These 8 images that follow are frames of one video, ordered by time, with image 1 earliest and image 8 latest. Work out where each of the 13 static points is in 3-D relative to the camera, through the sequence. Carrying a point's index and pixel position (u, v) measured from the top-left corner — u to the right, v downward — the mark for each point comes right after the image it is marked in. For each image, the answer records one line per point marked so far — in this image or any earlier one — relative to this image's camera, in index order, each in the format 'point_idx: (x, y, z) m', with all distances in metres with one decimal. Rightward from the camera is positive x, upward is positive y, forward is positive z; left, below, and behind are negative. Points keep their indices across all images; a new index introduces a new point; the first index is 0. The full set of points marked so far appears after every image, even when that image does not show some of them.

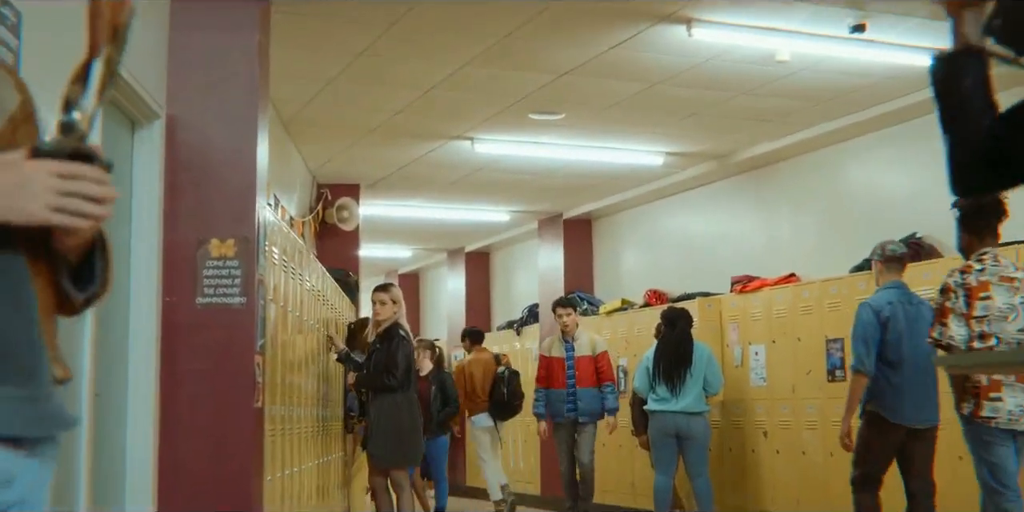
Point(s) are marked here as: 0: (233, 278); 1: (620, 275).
0: (-0.9, -0.1, +4.3) m
1: (+0.9, -0.1, +11.1) m
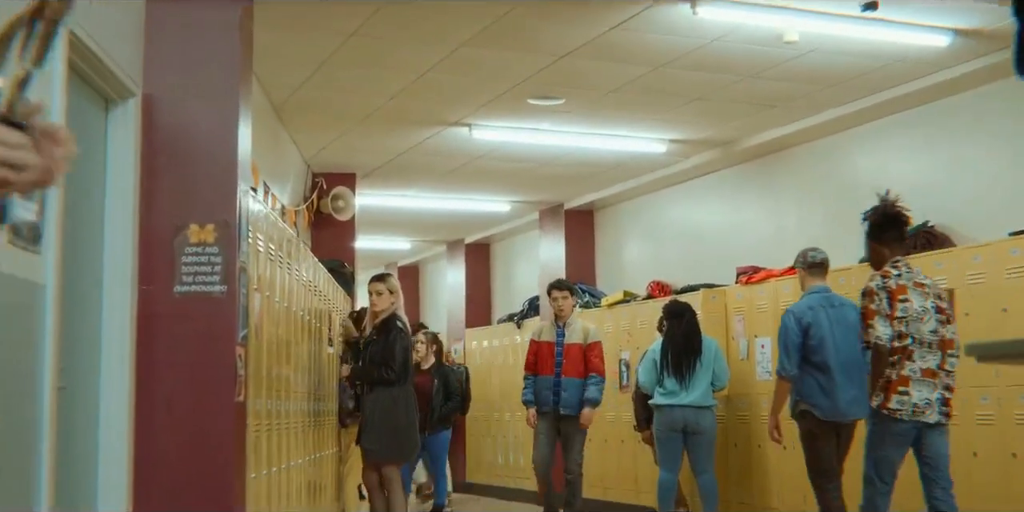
0: (-0.9, 0.0, +4.1) m
1: (+0.9, -0.1, +10.9) m
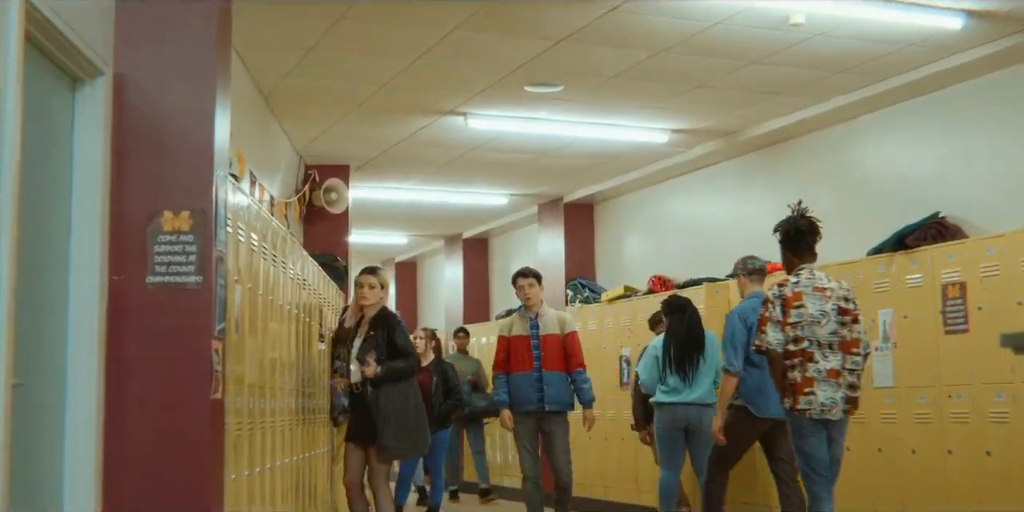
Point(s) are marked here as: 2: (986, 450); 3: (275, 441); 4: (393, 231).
0: (-0.9, 0.0, +3.8) m
1: (+0.9, 0.0, +10.6) m
2: (+2.0, -0.8, +5.9) m
3: (-0.9, -0.7, +5.6) m
4: (-1.1, +0.2, +12.7) m
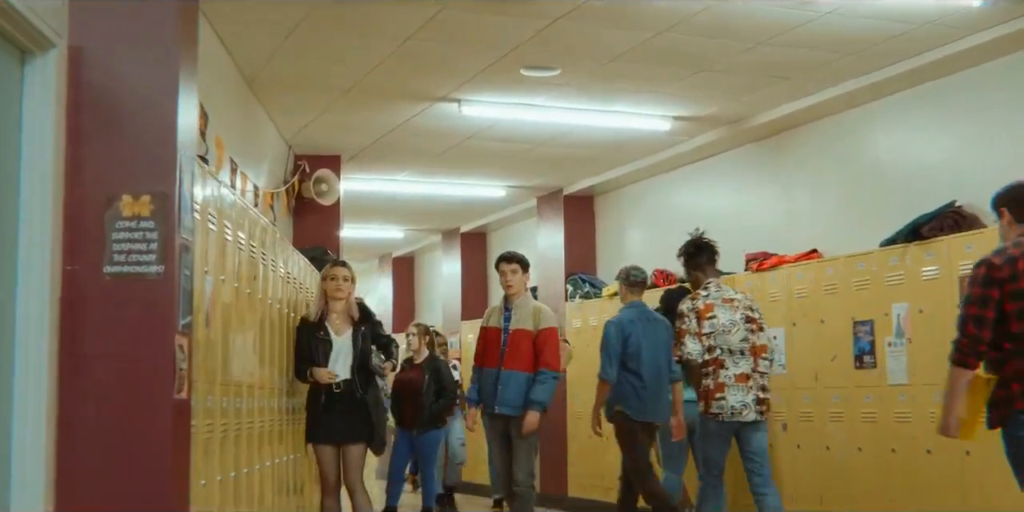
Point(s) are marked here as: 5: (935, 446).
0: (-0.9, 0.0, +3.5) m
1: (+0.8, 0.0, +10.3) m
2: (+2.0, -0.8, +5.6) m
3: (-1.0, -0.7, +5.3) m
4: (-1.1, +0.3, +12.4) m
5: (+1.8, -0.8, +6.0) m
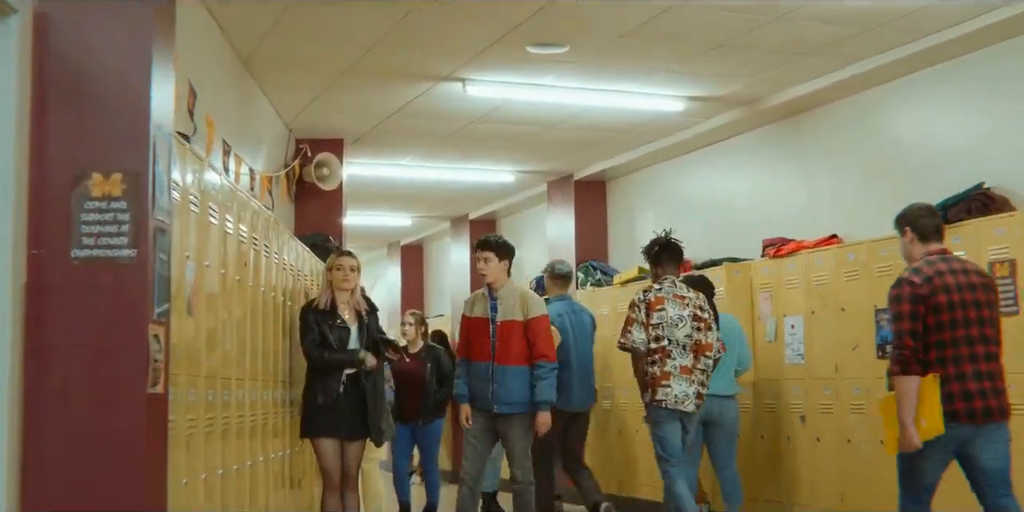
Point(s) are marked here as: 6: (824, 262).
0: (-0.9, +0.1, +3.3) m
1: (+0.9, +0.1, +10.1) m
2: (+2.0, -0.7, +5.3) m
3: (-1.0, -0.7, +5.0) m
4: (-1.0, +0.4, +12.1) m
5: (+1.9, -0.8, +5.7) m
6: (+1.5, 0.0, +6.8) m
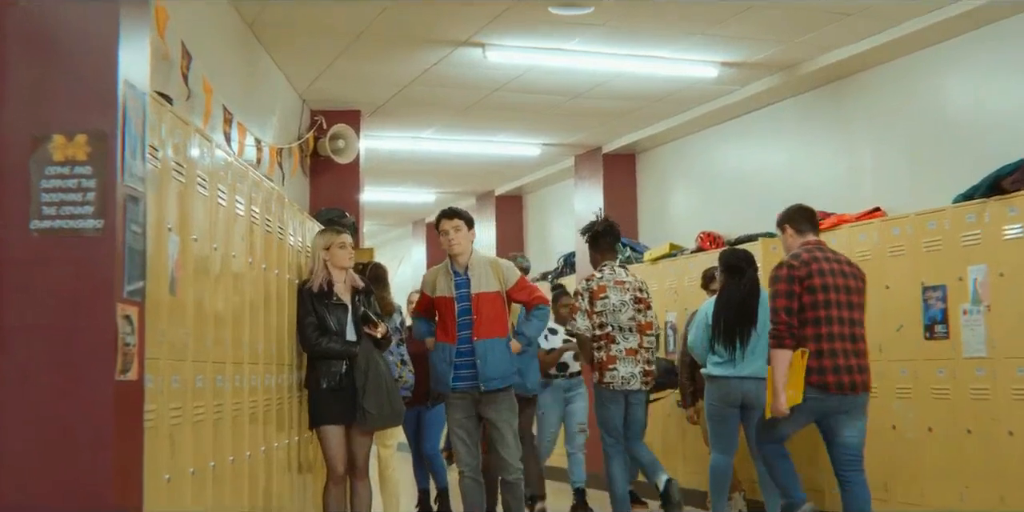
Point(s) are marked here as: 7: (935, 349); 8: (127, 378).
0: (-0.9, +0.1, +2.9) m
1: (+1.1, +0.3, +9.7) m
2: (+2.1, -0.6, +4.9) m
3: (-0.9, -0.6, +4.7) m
4: (-0.8, +0.6, +11.7) m
5: (+1.9, -0.7, +5.3) m
6: (+1.6, +0.1, +6.4) m
7: (+1.8, -0.4, +5.9) m
8: (-0.8, -0.3, +3.0) m
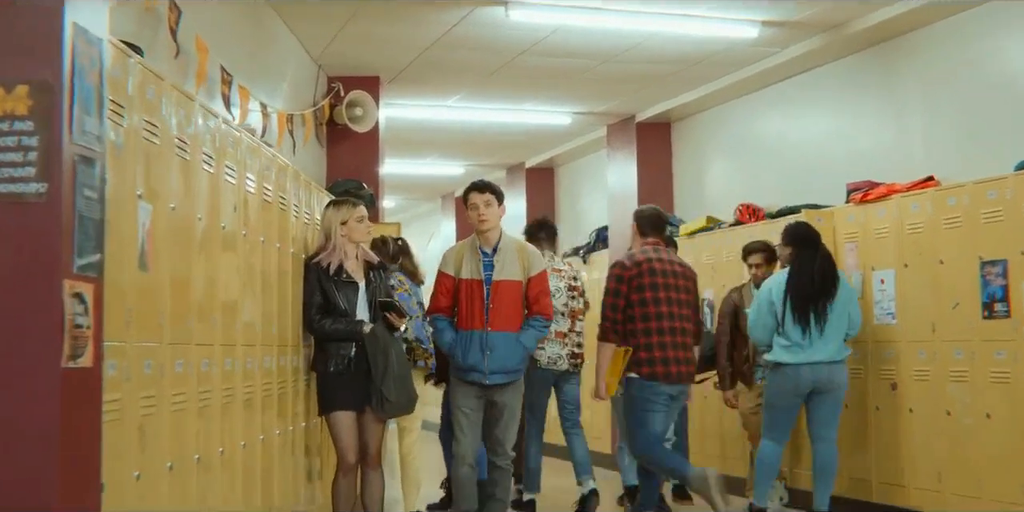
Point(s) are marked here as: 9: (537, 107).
0: (-0.9, +0.2, +2.6) m
1: (+1.3, +0.4, +9.2) m
2: (+2.1, -0.5, +4.4) m
3: (-0.8, -0.5, +4.3) m
4: (-0.5, +0.8, +11.3) m
5: (+2.0, -0.6, +4.9) m
6: (+1.7, +0.2, +6.0) m
7: (+1.9, -0.3, +5.4) m
8: (-0.8, -0.2, +2.6) m
9: (+0.2, +0.9, +8.7) m
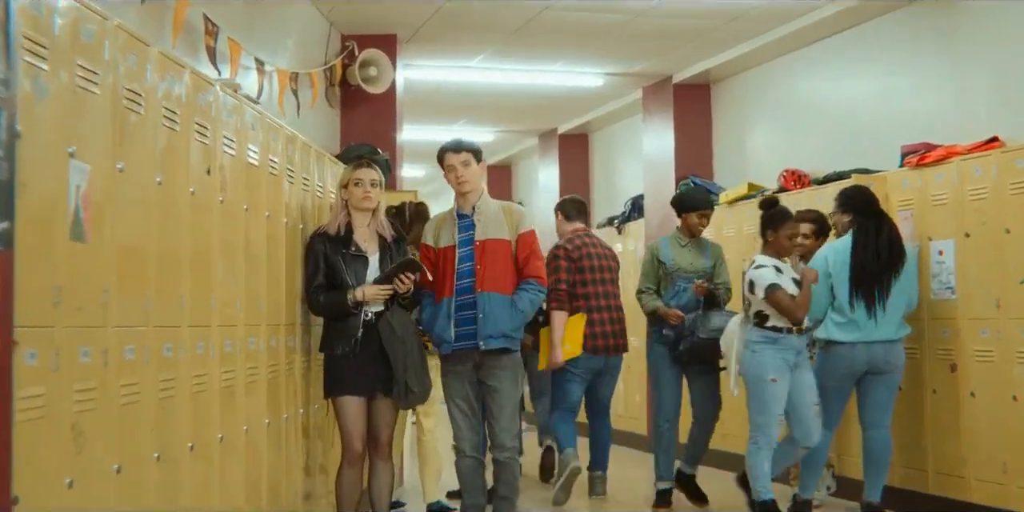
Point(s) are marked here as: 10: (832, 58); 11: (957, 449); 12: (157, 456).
0: (-0.9, +0.2, +2.1) m
1: (+1.5, +0.6, +8.7) m
2: (+2.2, -0.4, +3.9) m
3: (-0.8, -0.4, +3.9) m
4: (-0.3, +1.0, +10.9) m
5: (+2.1, -0.5, +4.4) m
6: (+1.8, +0.3, +5.4) m
7: (+2.0, -0.2, +4.9) m
8: (-0.8, -0.2, +2.1) m
9: (+0.3, +1.1, +8.1) m
10: (+1.8, +1.1, +7.6) m
11: (+1.7, -0.8, +5.5) m
12: (-0.8, -0.5, +3.1) m
